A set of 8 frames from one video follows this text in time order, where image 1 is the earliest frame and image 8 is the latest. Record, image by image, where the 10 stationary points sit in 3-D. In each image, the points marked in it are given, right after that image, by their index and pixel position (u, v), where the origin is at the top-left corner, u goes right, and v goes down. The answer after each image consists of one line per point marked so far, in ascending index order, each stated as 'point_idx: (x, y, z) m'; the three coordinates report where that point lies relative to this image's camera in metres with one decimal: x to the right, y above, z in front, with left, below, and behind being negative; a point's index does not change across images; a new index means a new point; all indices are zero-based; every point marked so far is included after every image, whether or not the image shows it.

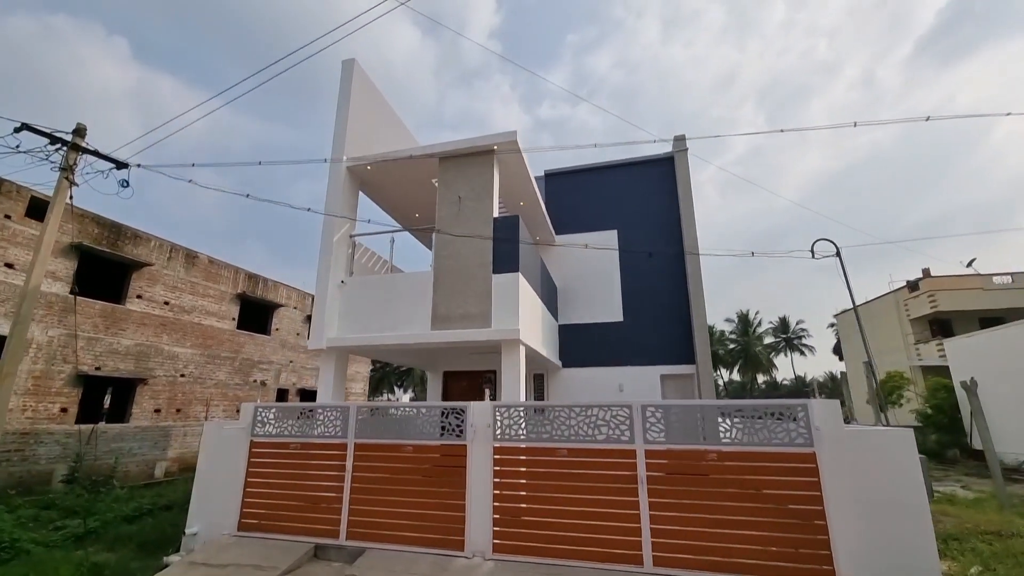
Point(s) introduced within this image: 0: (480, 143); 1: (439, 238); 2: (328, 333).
0: (-0.5, +2.5, +7.2) m
1: (-1.2, +0.8, +7.2) m
2: (-3.0, -0.8, +7.1) m
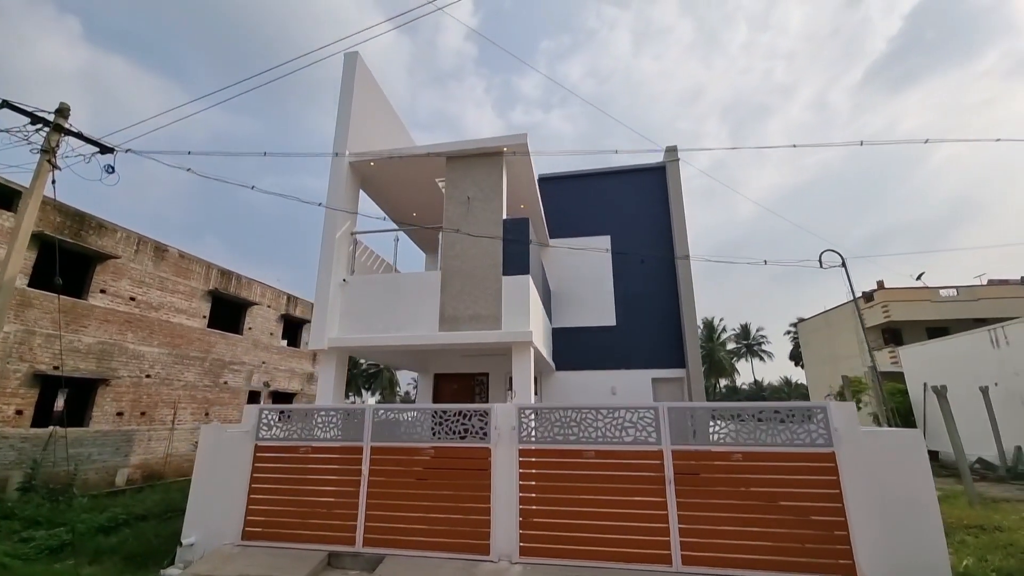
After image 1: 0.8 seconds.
0: (-0.4, +2.4, +7.2) m
1: (-1.1, +0.8, +7.1) m
2: (-2.9, -0.7, +6.8) m
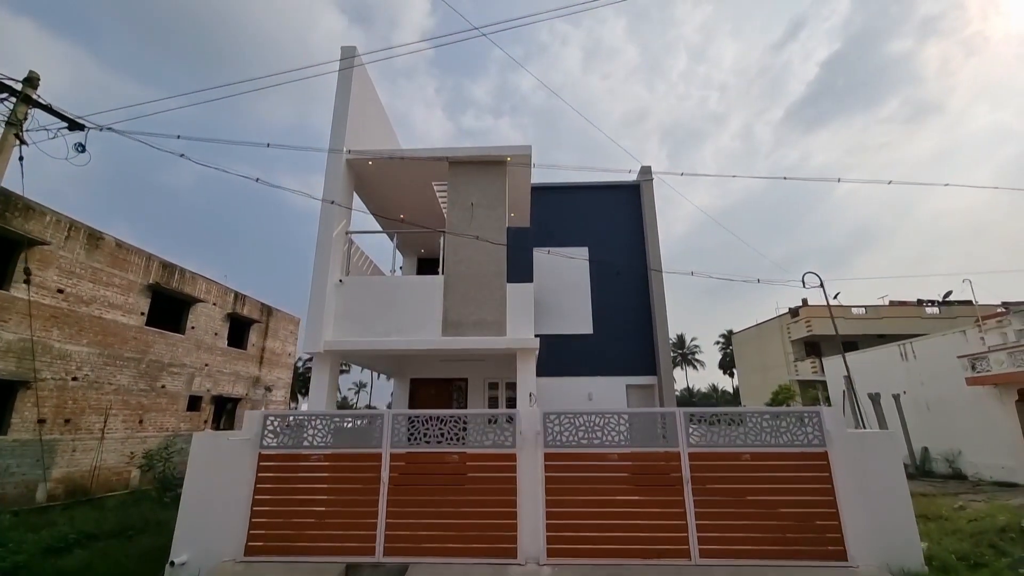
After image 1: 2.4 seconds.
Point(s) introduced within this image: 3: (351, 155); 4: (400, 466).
0: (-0.3, +2.3, +7.3) m
1: (-1.1, +0.8, +7.1) m
2: (-2.9, -0.7, +6.6) m
3: (-2.8, +2.3, +7.3) m
4: (-1.3, -2.1, +5.0) m
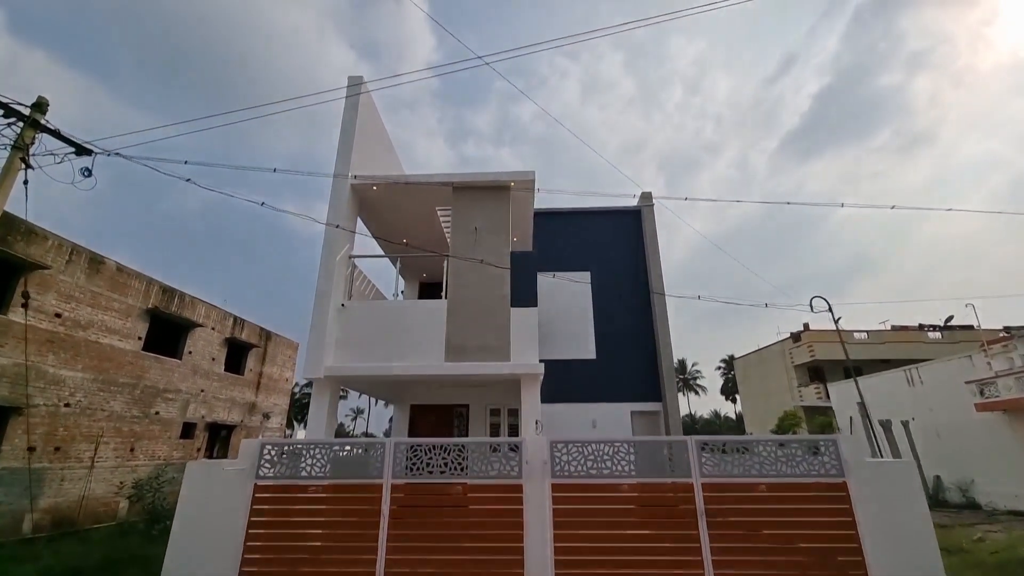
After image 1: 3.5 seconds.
0: (-0.2, +1.9, +7.4) m
1: (-1.0, +0.3, +7.1) m
2: (-2.8, -1.1, +6.4) m
3: (-2.7, +1.9, +7.4) m
4: (-1.3, -2.4, +4.8) m
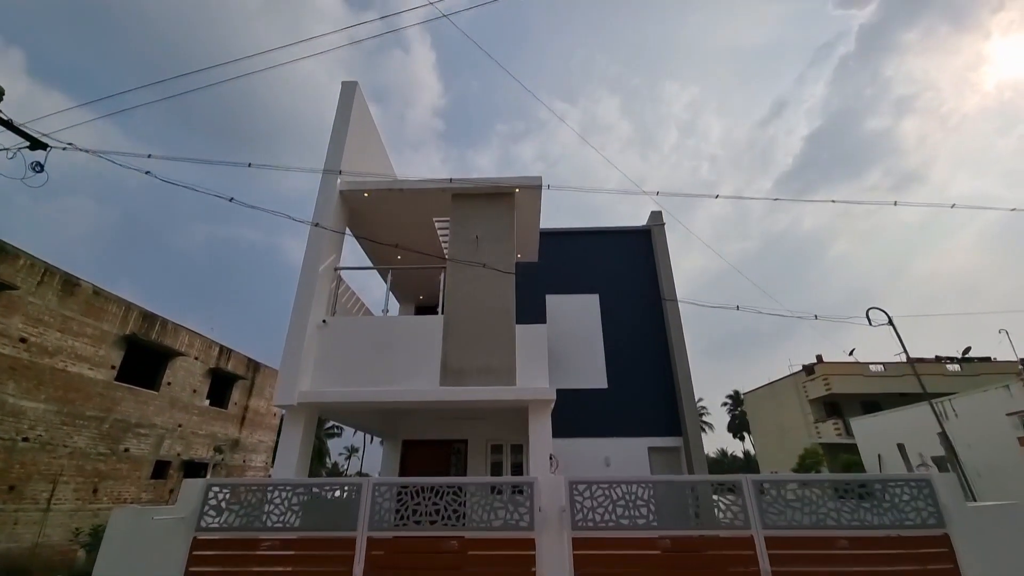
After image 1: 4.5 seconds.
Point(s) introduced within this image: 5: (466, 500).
0: (-0.2, +1.6, +6.7) m
1: (-0.9, +0.1, +6.3) m
2: (-2.8, -1.3, +5.5) m
3: (-2.6, +1.6, +6.7) m
4: (-1.2, -2.4, +3.8) m
5: (-0.5, -2.2, +4.4) m
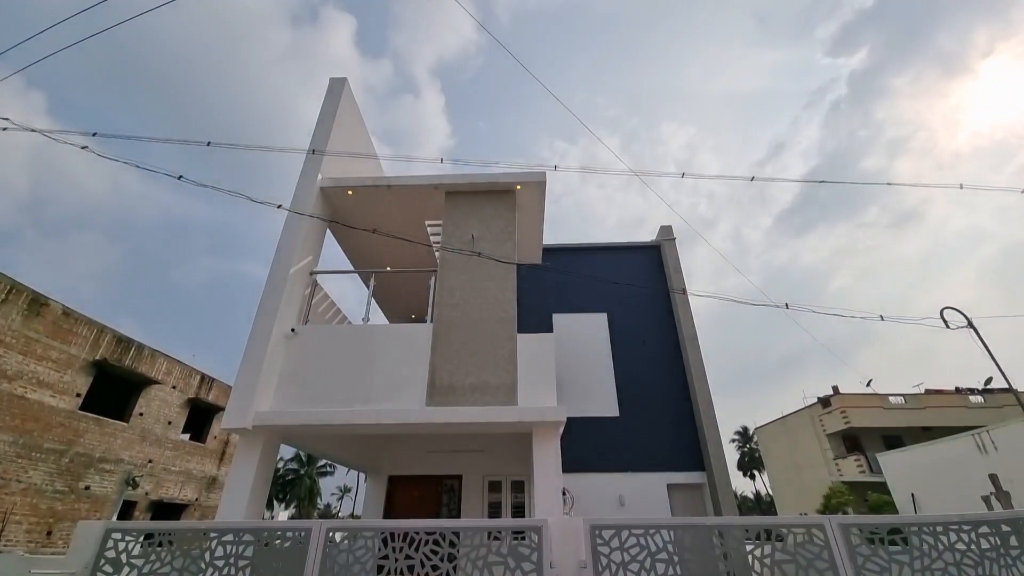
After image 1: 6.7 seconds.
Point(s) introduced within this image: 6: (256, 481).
0: (-0.1, +1.5, +6.1) m
1: (-0.9, +0.1, +5.5) m
2: (-2.8, -1.3, +4.6) m
3: (-2.6, +1.5, +6.0) m
4: (-1.2, -2.3, +2.8) m
5: (-0.4, -2.1, +3.4) m
6: (-2.7, -2.0, +4.5) m
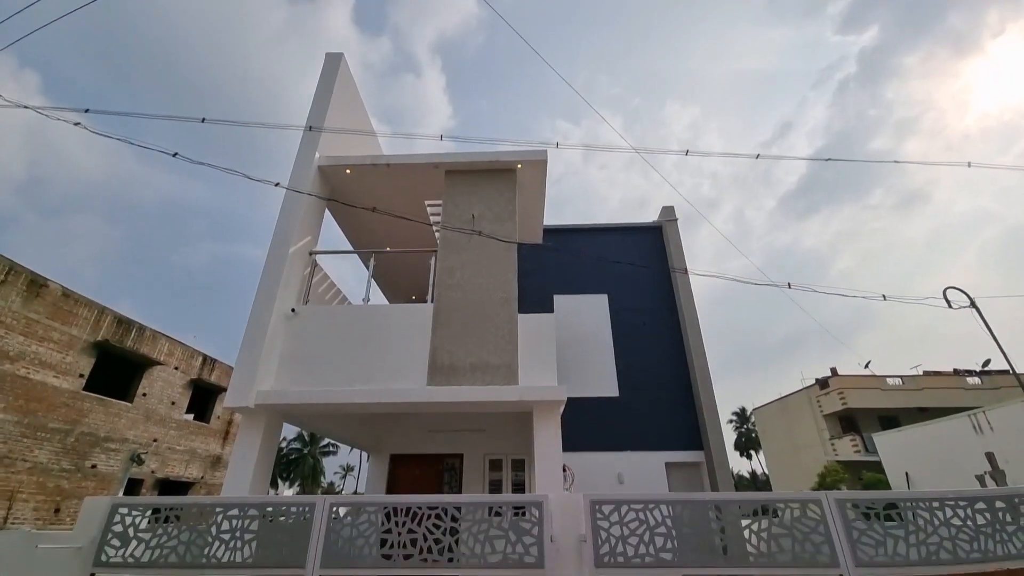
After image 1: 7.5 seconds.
0: (-0.1, +1.8, +6.0) m
1: (-0.9, +0.3, +5.5) m
2: (-2.8, -1.1, +4.7) m
3: (-2.6, +1.8, +6.0) m
4: (-1.2, -2.1, +2.9) m
5: (-0.4, -2.0, +3.5) m
6: (-2.7, -1.8, +4.5) m
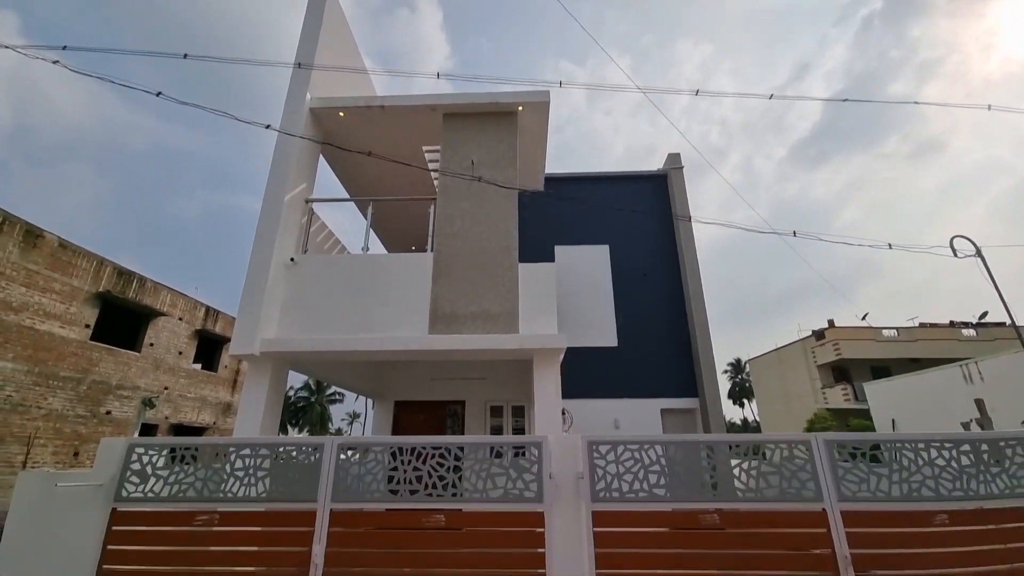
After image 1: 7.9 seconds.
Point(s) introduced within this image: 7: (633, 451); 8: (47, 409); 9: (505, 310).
0: (-0.1, +2.5, +5.7) m
1: (-0.9, +0.9, +5.4) m
2: (-2.8, -0.5, +4.7) m
3: (-2.6, +2.5, +5.7) m
4: (-1.2, -1.8, +3.1) m
5: (-0.4, -1.5, +3.7) m
6: (-2.7, -1.3, +4.7) m
7: (+0.9, -1.3, +3.3) m
8: (-11.6, -3.0, +10.6) m
9: (-0.1, -0.3, +5.0) m
